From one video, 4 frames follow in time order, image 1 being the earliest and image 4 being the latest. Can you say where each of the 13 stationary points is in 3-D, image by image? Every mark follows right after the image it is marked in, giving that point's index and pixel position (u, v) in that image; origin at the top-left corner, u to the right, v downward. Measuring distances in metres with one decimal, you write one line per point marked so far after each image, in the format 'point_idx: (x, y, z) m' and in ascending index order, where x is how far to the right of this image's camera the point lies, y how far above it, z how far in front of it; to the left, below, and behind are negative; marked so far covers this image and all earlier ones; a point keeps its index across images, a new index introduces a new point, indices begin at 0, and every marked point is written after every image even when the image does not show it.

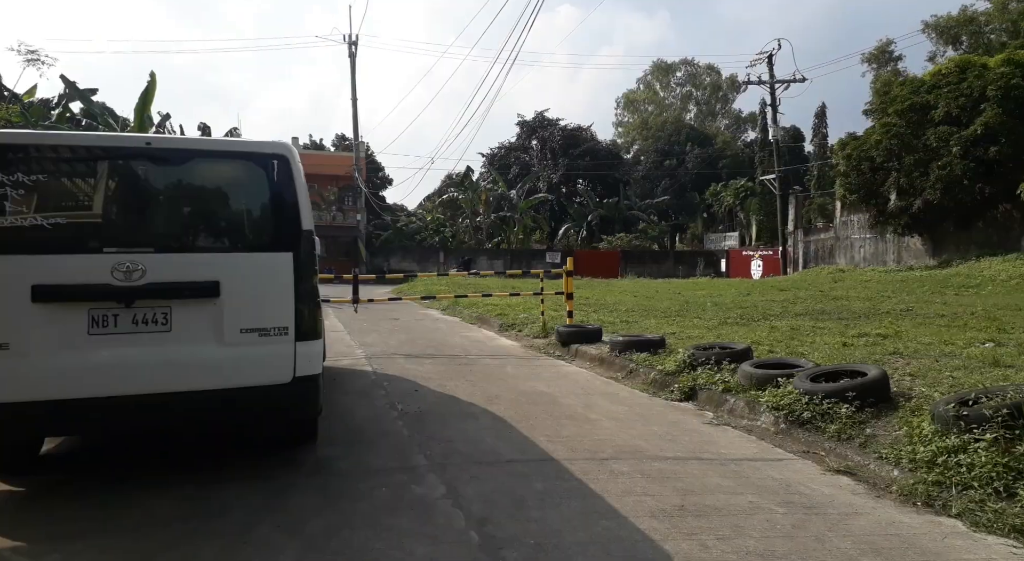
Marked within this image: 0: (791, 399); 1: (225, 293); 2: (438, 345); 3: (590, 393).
0: (+2.4, -1.0, +6.5) m
1: (-1.7, -0.1, +4.6) m
2: (-1.2, -1.0, +12.0) m
3: (+0.8, -1.2, +8.0) m
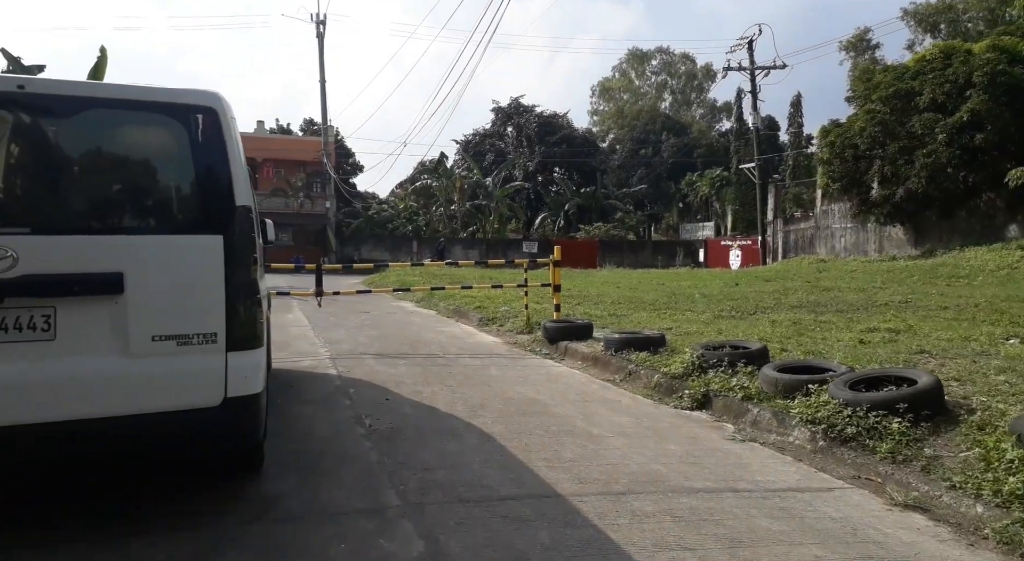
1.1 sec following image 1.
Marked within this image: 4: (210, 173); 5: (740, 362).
0: (+2.3, -0.9, +5.5) m
1: (-1.7, 0.0, +3.5) m
2: (-1.4, -0.9, +10.9) m
3: (+0.7, -1.1, +7.0) m
4: (-1.5, +0.5, +3.7) m
5: (+2.1, -0.8, +7.2) m
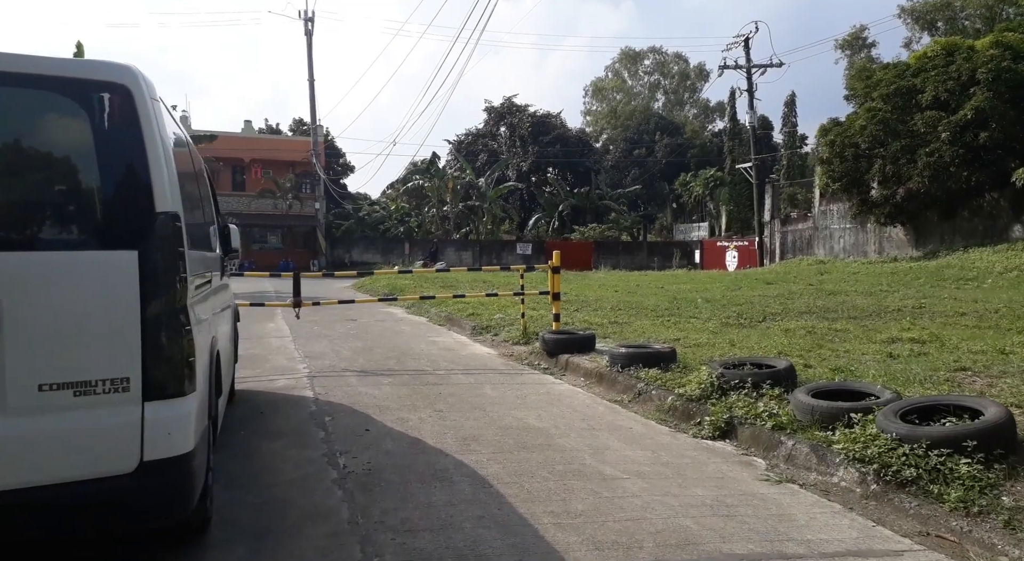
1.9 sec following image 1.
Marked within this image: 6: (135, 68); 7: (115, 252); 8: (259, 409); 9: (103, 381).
0: (+2.3, -1.0, +4.7) m
1: (-1.7, -0.1, +2.7) m
2: (-1.5, -1.0, +10.1) m
3: (+0.7, -1.2, +6.2) m
4: (-1.5, +0.4, +2.9) m
5: (+2.1, -0.9, +6.4) m
6: (-1.5, +0.8, +3.0) m
7: (-1.4, +0.1, +2.8) m
8: (-2.2, -1.1, +6.8) m
9: (-1.5, -0.4, +2.8) m
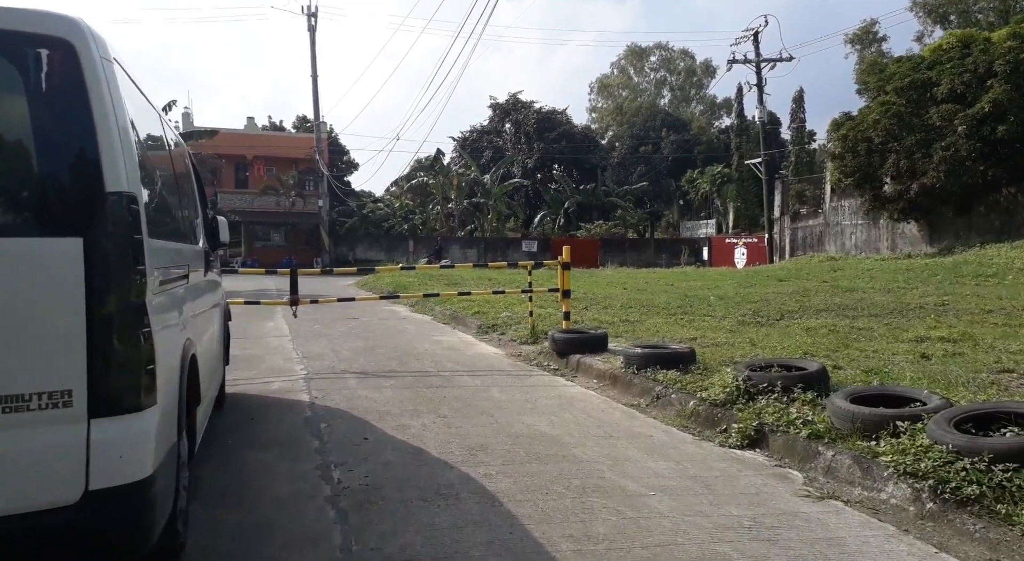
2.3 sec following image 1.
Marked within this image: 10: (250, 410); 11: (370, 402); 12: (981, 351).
0: (+2.3, -1.0, +4.3) m
1: (-1.7, -0.1, +2.2) m
2: (-1.4, -1.0, +9.7) m
3: (+0.7, -1.2, +5.7) m
4: (-1.4, +0.4, +2.4) m
5: (+2.2, -0.8, +5.9) m
6: (-1.4, +0.9, +2.5) m
7: (-1.4, +0.1, +2.3) m
8: (-2.2, -1.1, +6.3) m
9: (-1.4, -0.3, +2.3) m
10: (-2.2, -1.1, +6.5) m
11: (-1.2, -1.1, +6.8) m
12: (+5.2, -0.8, +8.6) m
